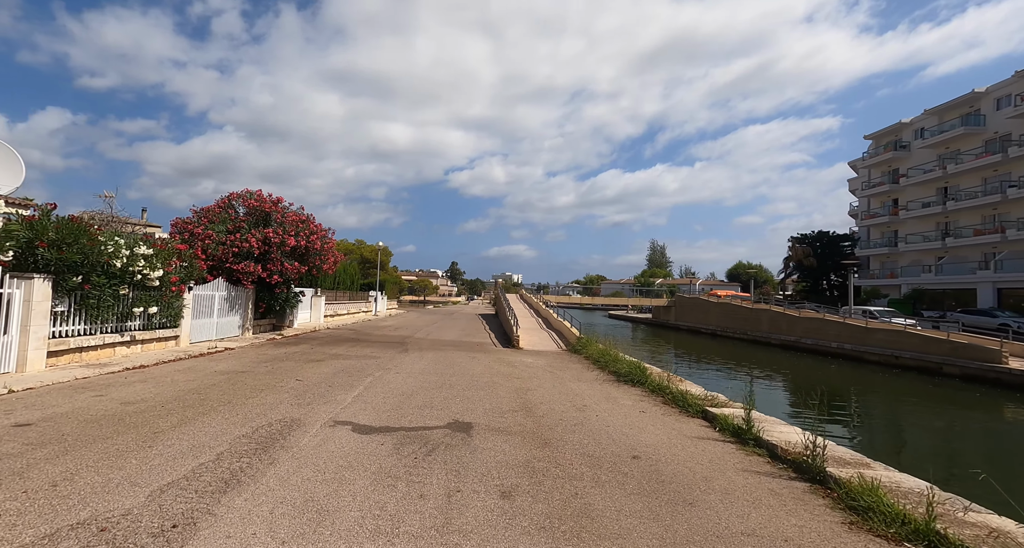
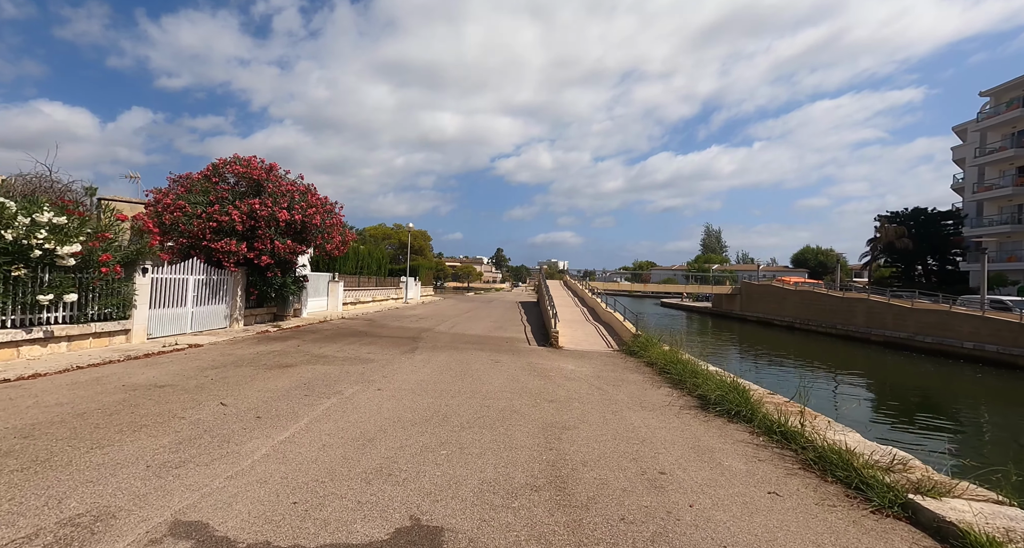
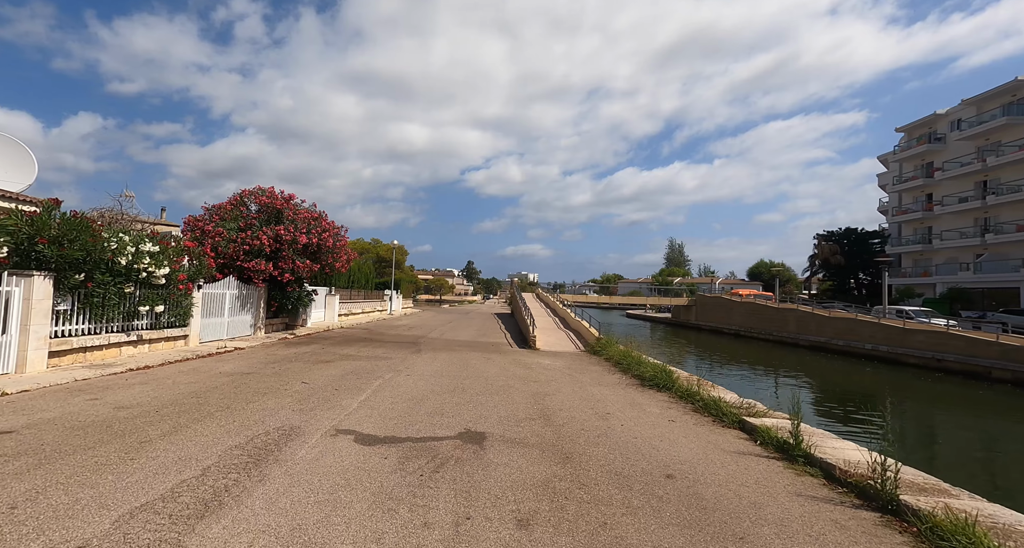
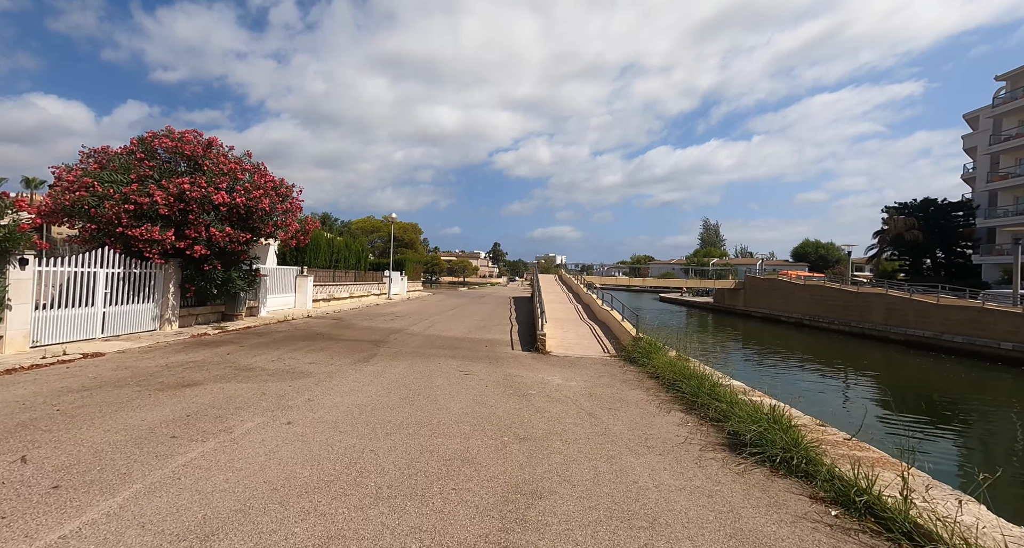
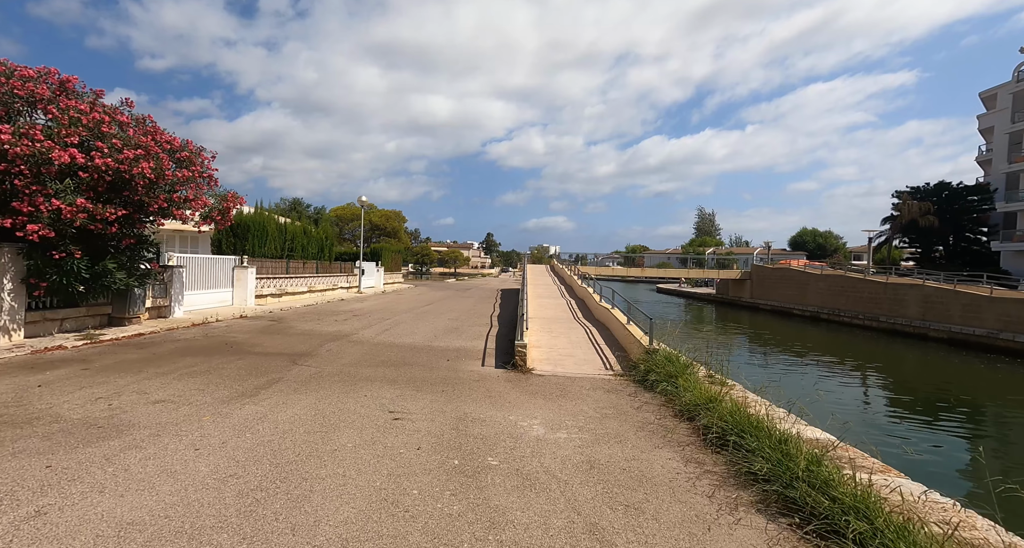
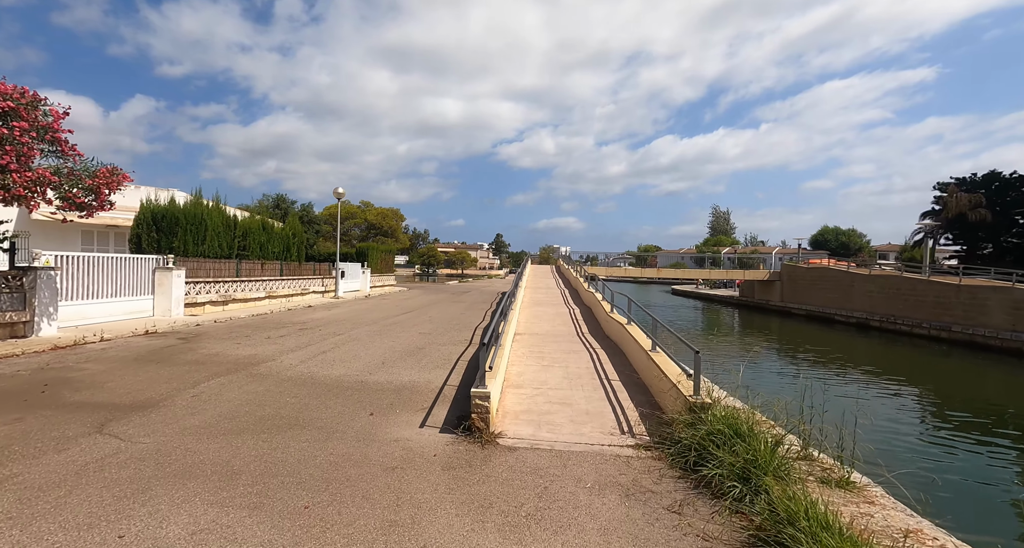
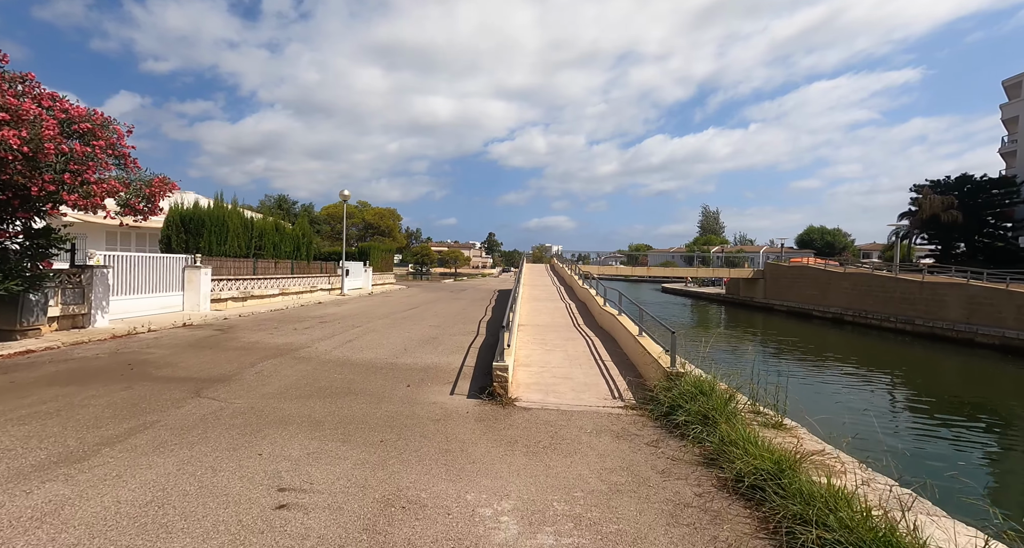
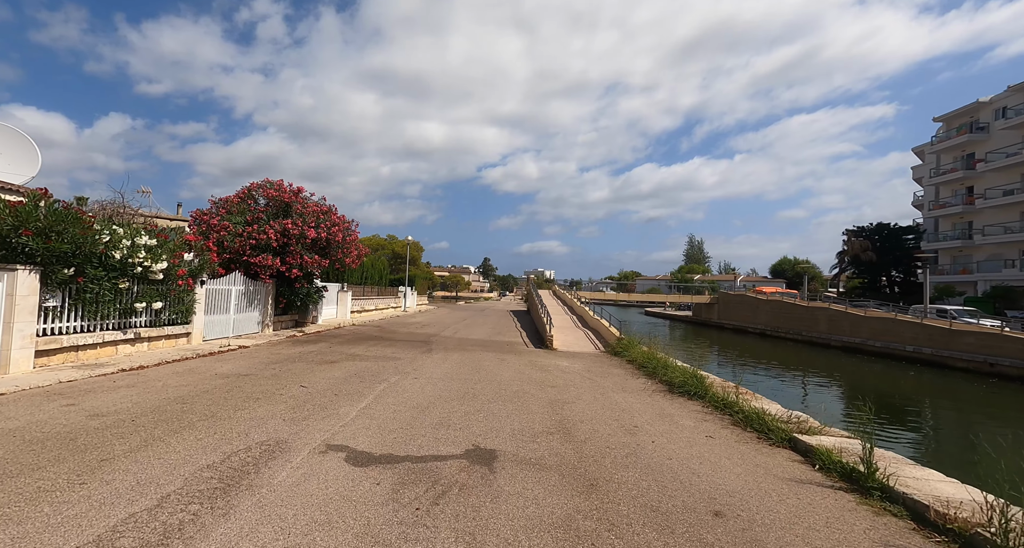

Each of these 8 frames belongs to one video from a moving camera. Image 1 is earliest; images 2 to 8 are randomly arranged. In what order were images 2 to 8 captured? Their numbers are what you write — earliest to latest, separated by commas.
3, 8, 2, 4, 5, 7, 6
